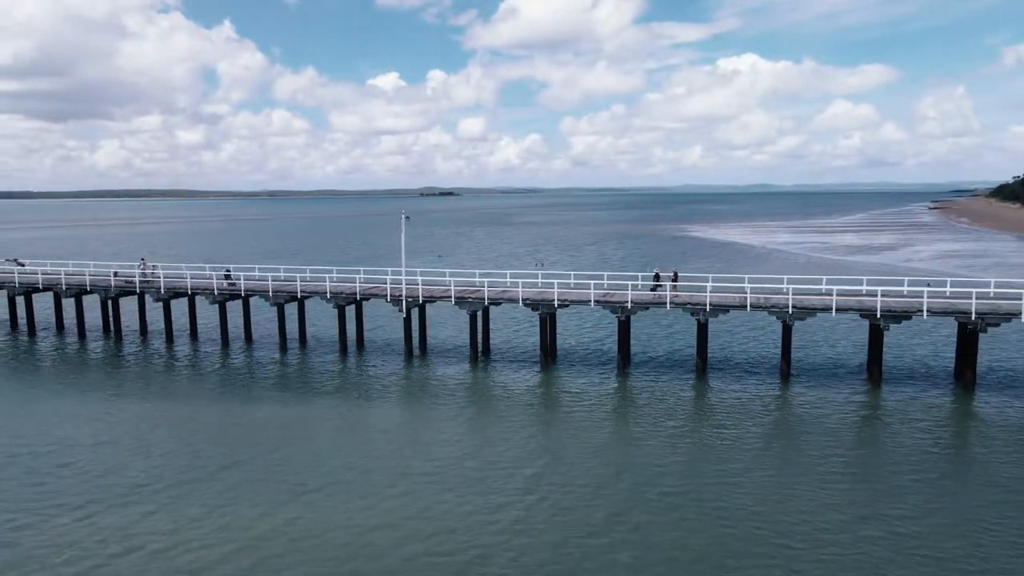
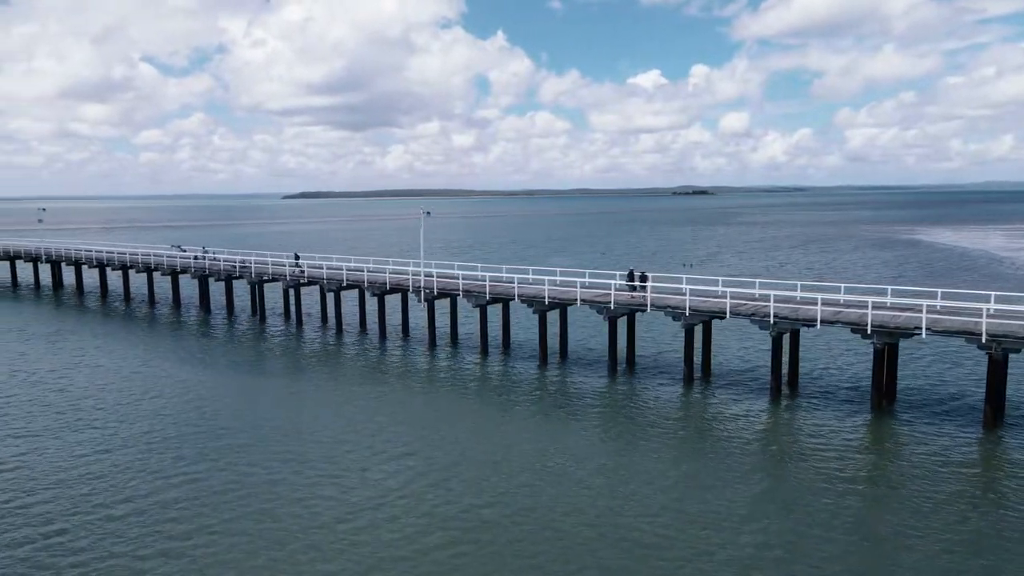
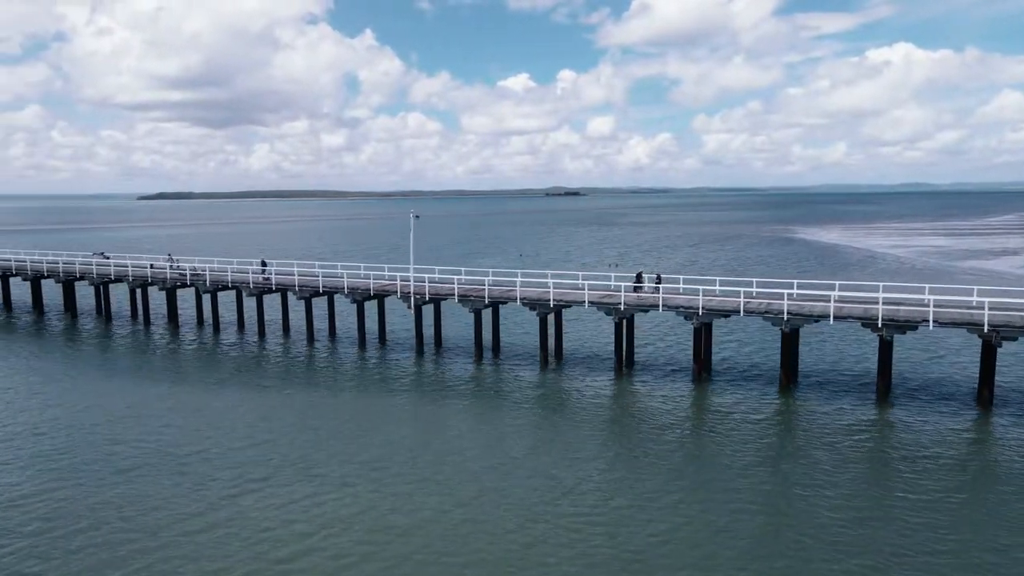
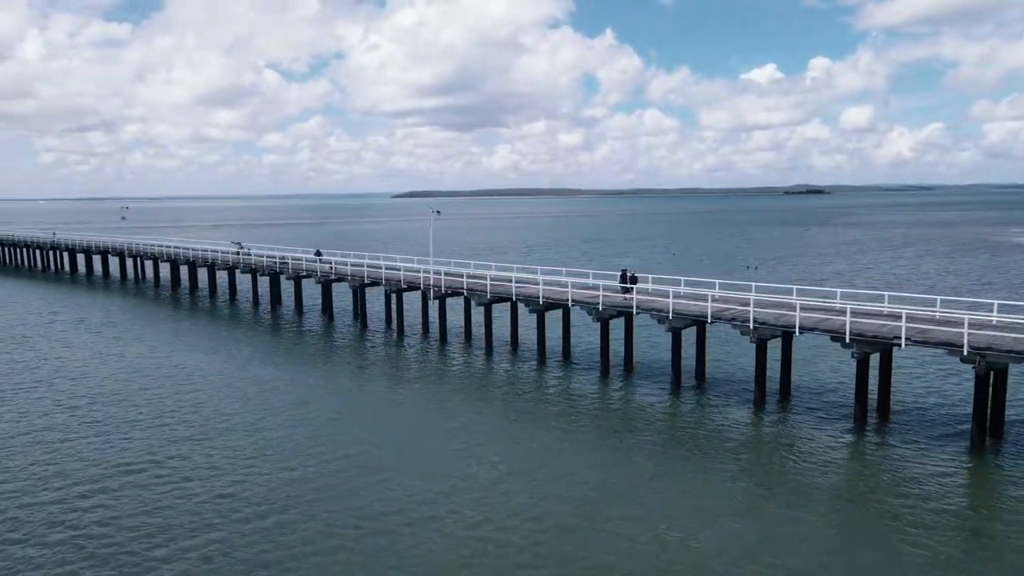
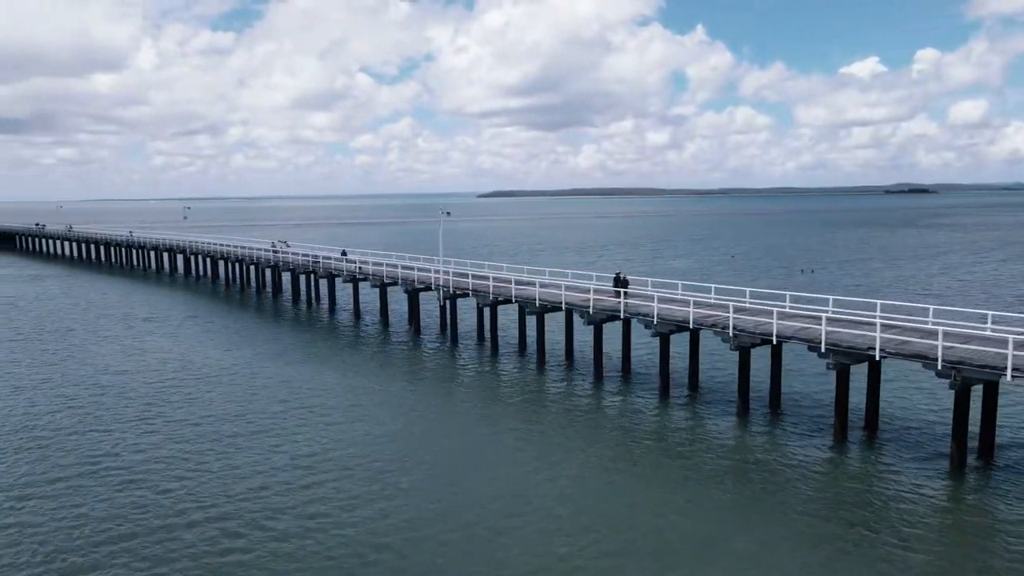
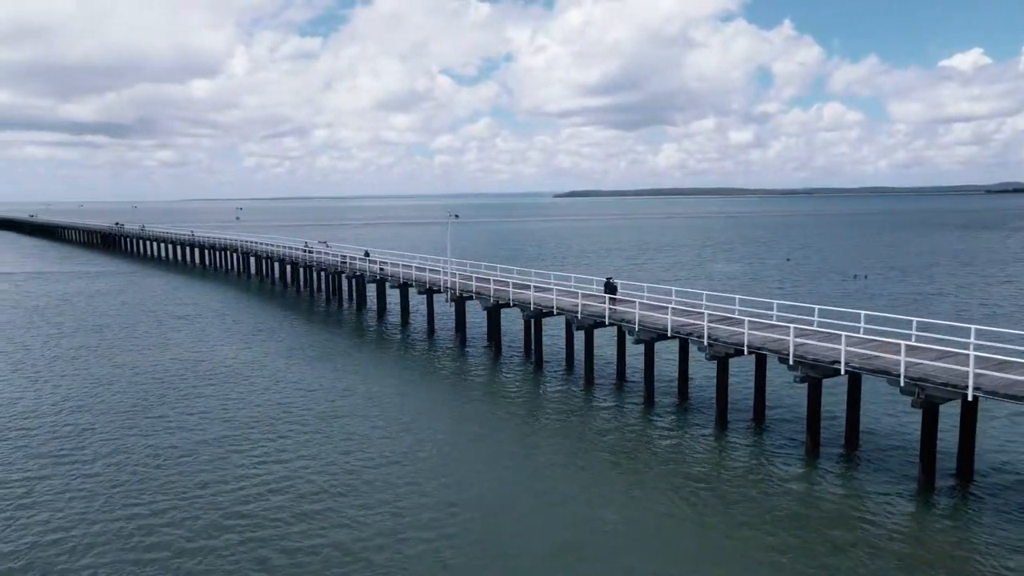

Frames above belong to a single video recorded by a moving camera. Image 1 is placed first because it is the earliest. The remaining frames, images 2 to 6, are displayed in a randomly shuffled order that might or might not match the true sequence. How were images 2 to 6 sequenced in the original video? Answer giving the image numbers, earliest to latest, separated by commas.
3, 2, 4, 5, 6
